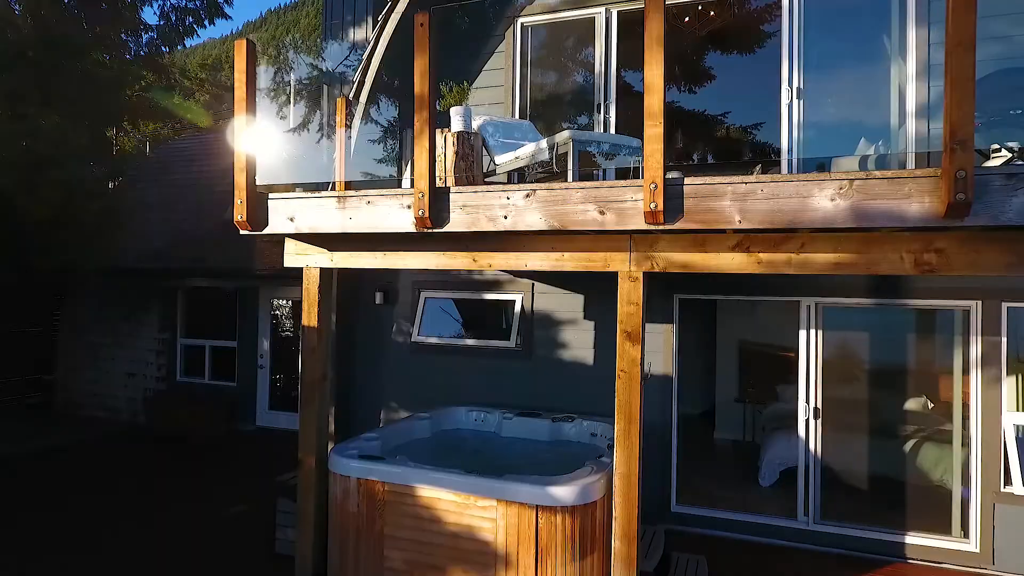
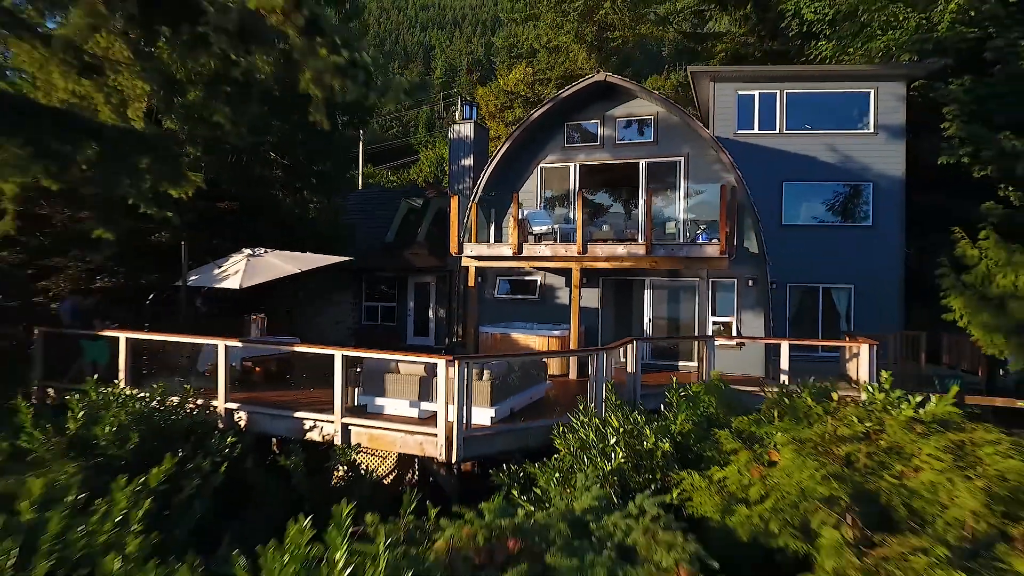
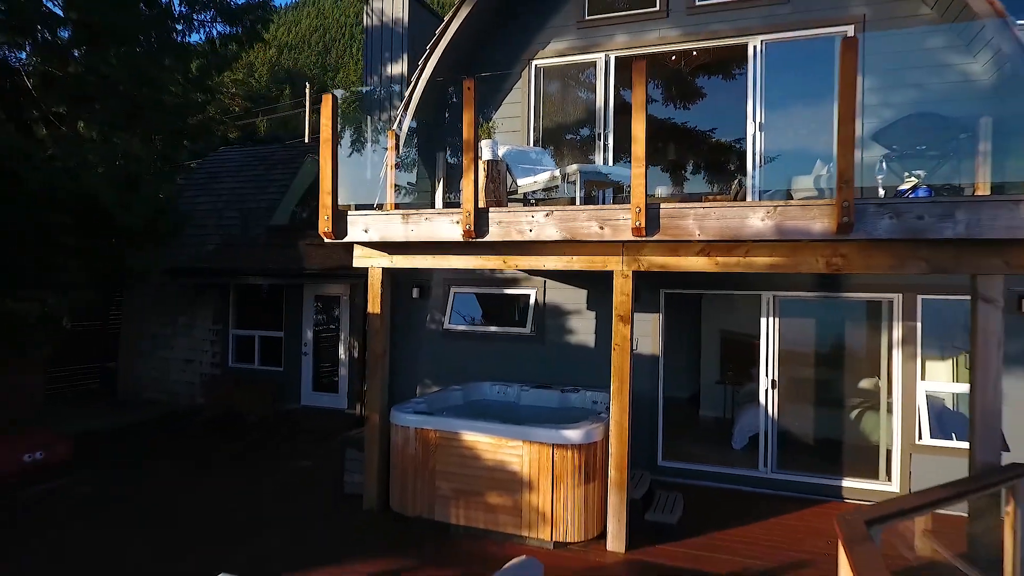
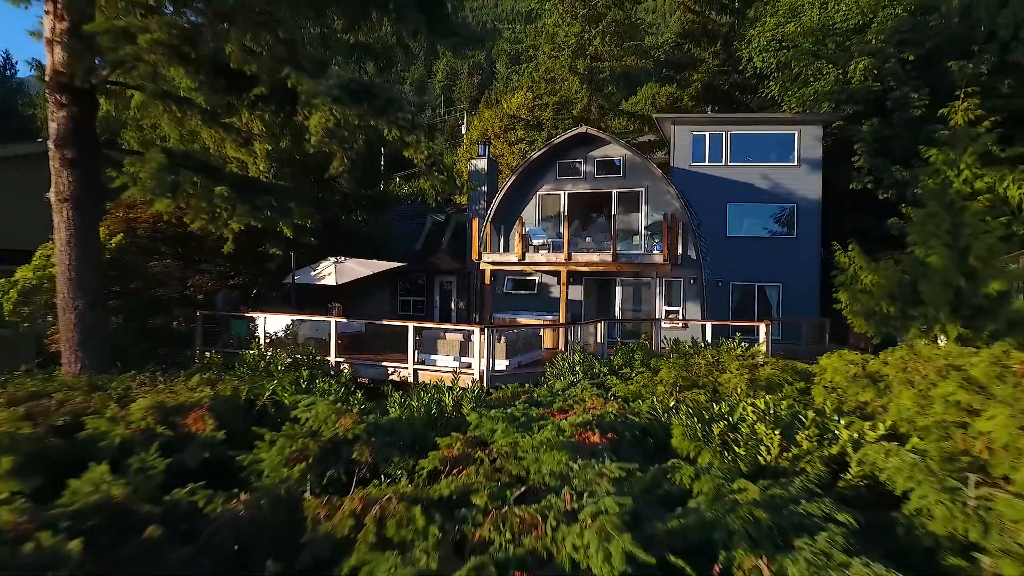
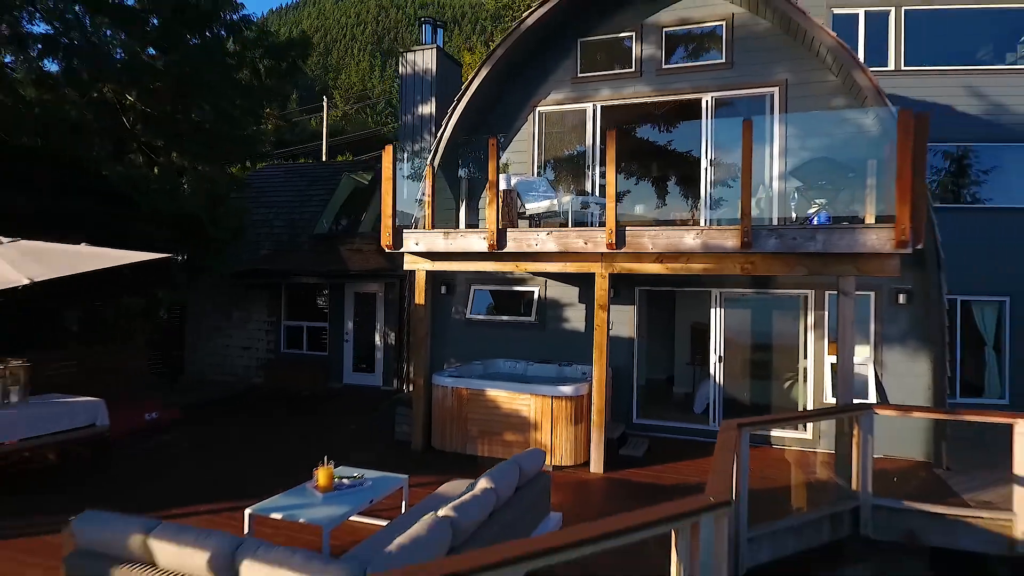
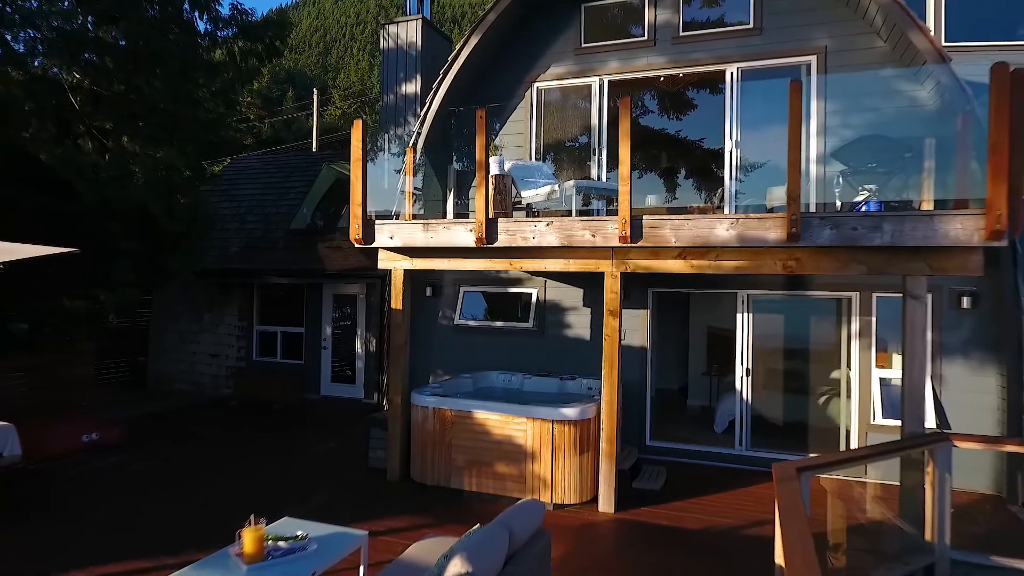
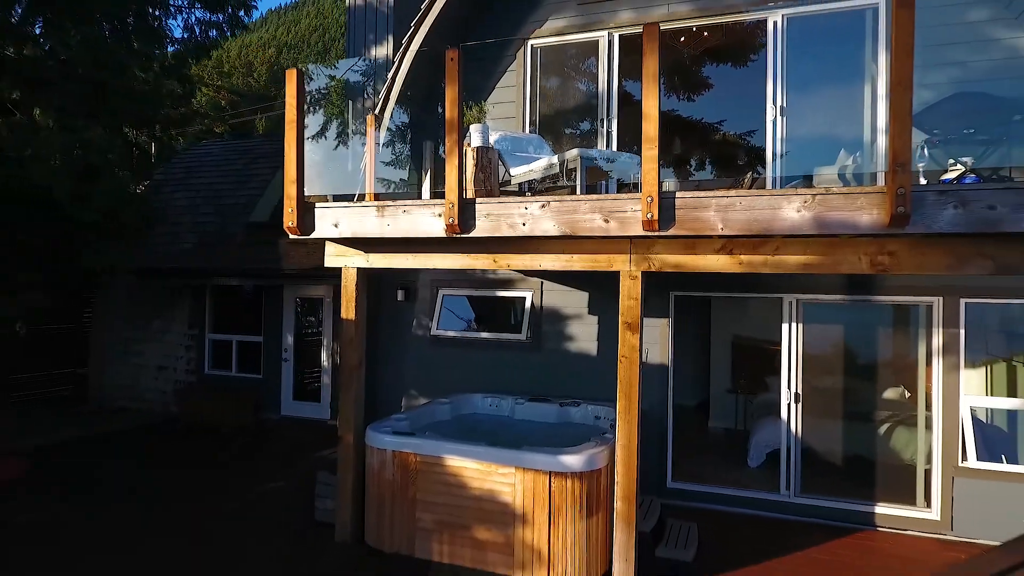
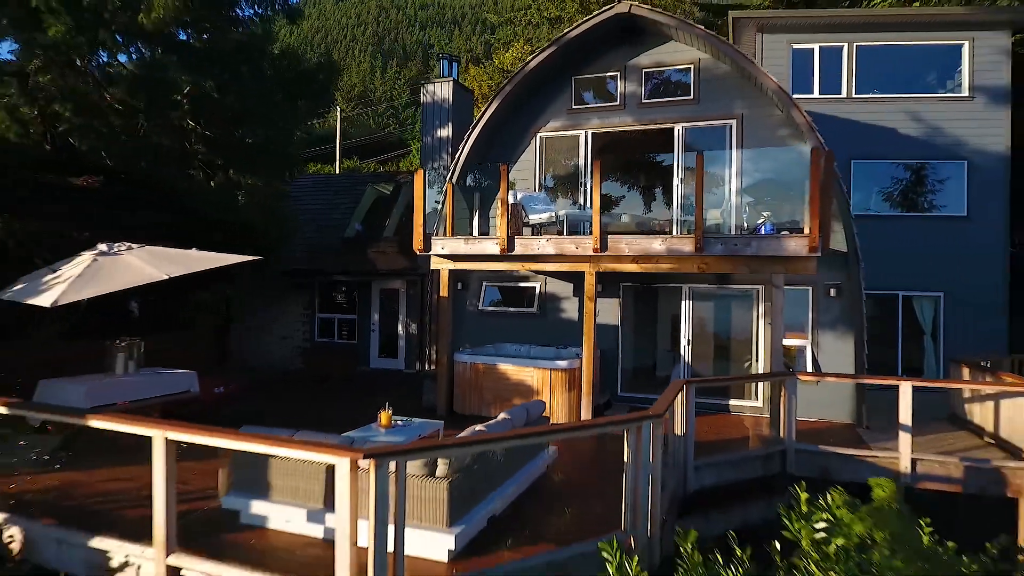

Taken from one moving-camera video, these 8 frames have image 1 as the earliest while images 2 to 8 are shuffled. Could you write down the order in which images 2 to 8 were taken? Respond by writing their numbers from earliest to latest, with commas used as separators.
7, 3, 6, 5, 8, 2, 4
